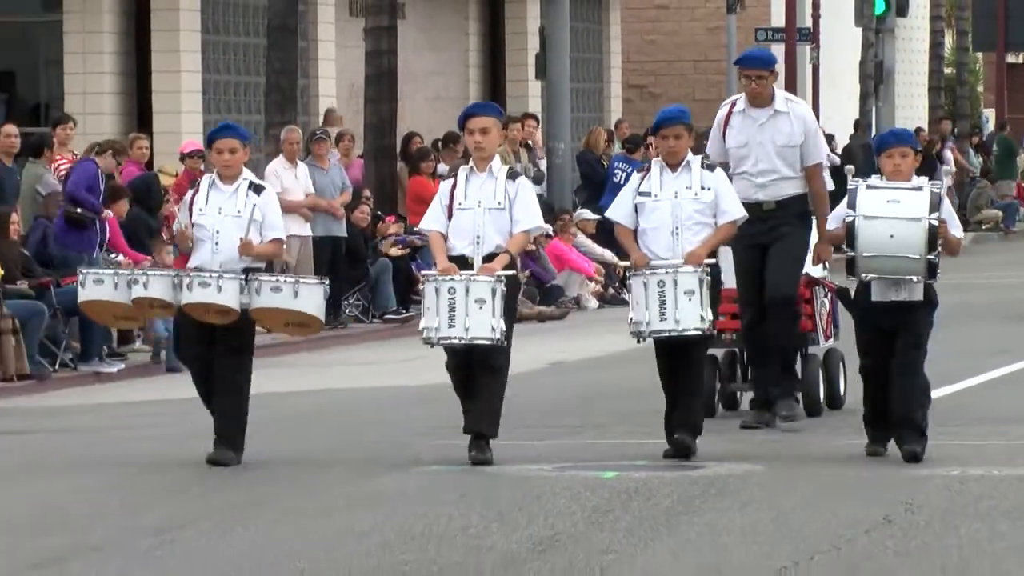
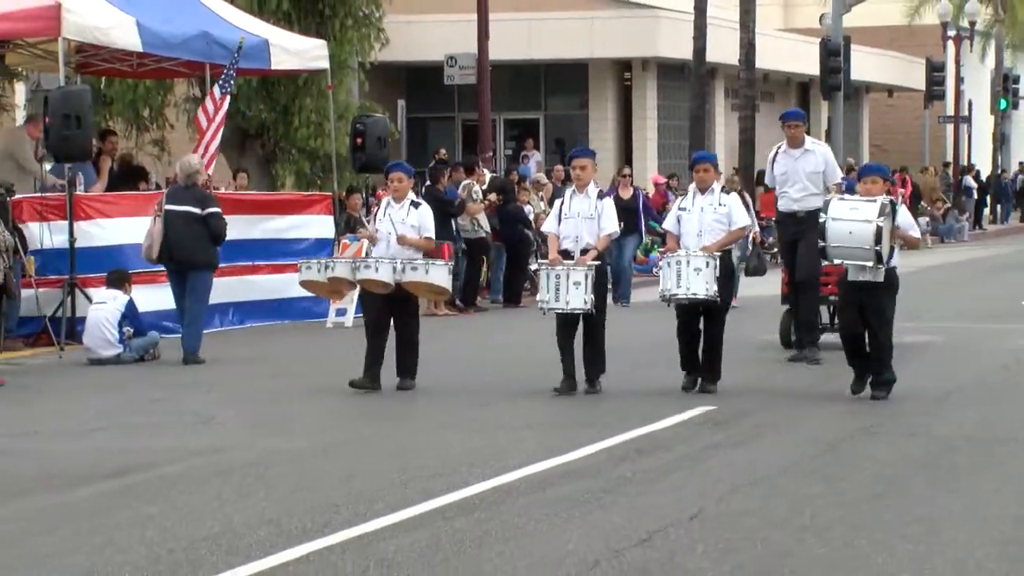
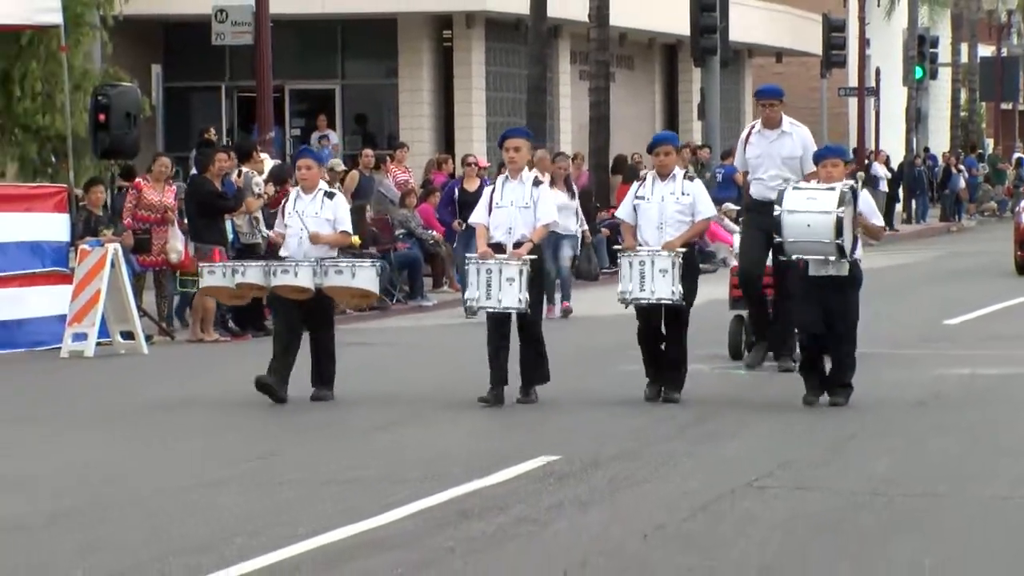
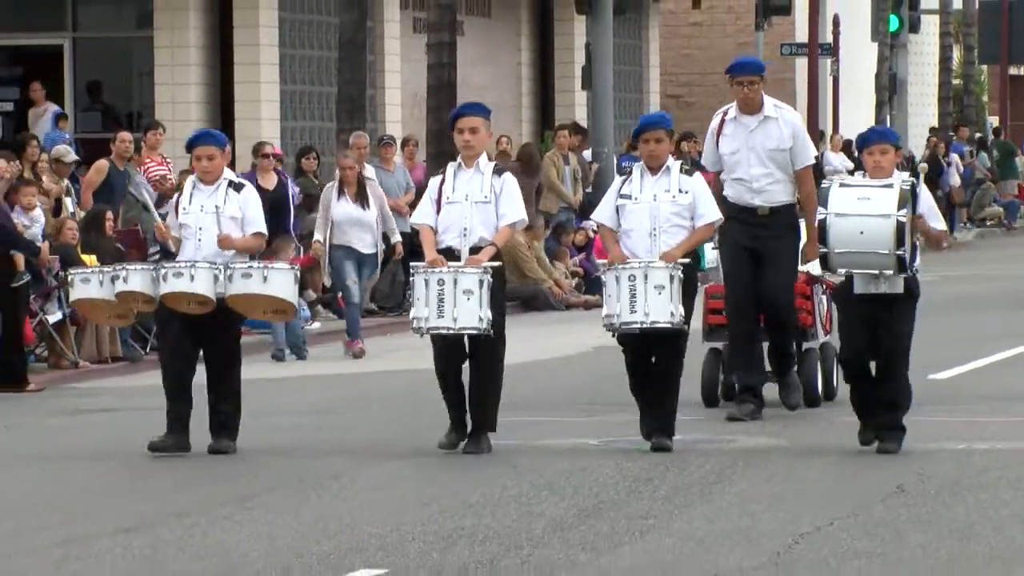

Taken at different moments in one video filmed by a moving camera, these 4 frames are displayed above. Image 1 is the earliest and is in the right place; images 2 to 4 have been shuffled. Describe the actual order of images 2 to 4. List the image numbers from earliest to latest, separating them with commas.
4, 3, 2
